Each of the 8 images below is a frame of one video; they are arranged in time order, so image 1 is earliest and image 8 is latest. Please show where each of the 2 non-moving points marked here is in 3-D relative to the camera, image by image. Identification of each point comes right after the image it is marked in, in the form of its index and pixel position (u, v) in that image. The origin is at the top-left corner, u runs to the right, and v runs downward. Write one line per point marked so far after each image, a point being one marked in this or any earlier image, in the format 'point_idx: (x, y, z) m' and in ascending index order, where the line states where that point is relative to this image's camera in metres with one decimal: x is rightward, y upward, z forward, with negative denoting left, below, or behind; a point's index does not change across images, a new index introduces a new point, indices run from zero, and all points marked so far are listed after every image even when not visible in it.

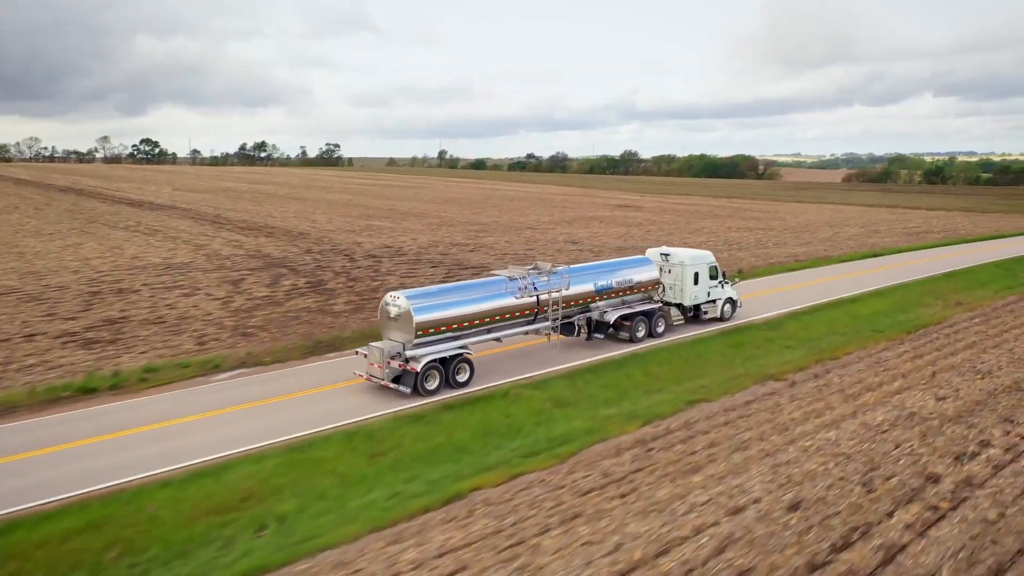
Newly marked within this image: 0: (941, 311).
0: (+10.3, -0.5, +19.0) m
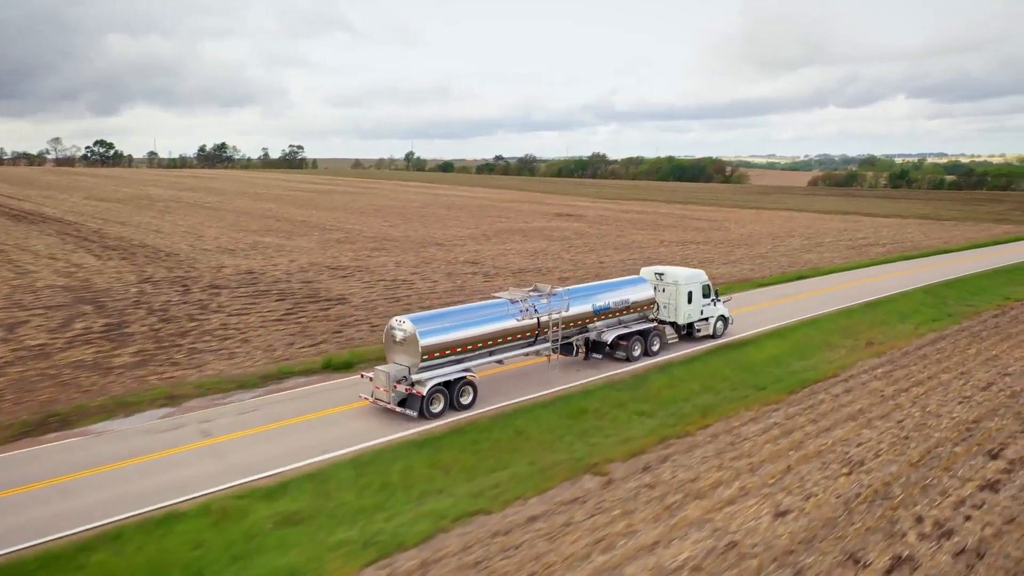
0: (+6.9, -1.4, +16.4) m
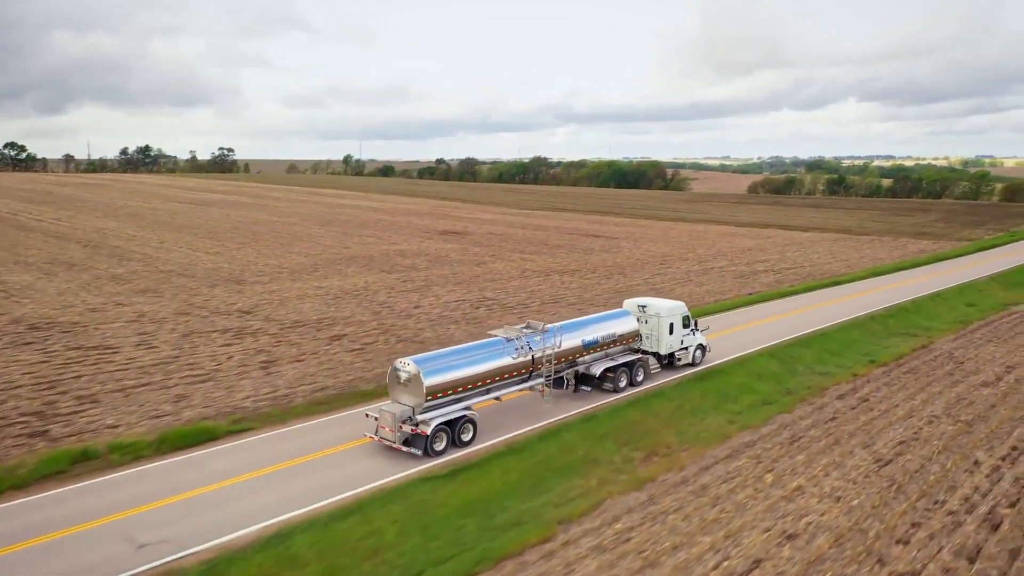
0: (+1.3, -2.9, +11.7) m
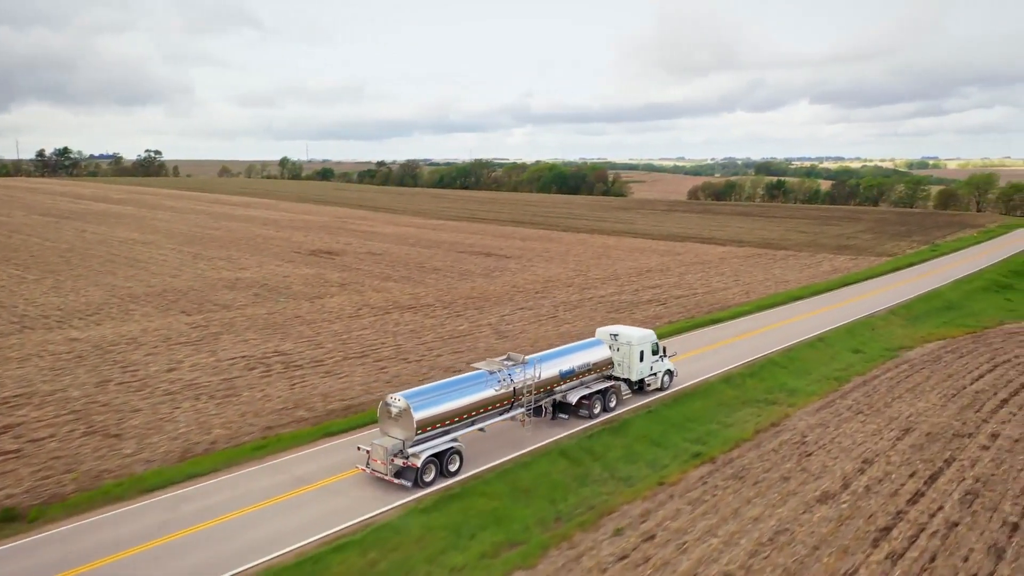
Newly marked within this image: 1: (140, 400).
0: (-3.6, -4.3, +7.0) m
1: (-8.1, -2.4, +17.4) m
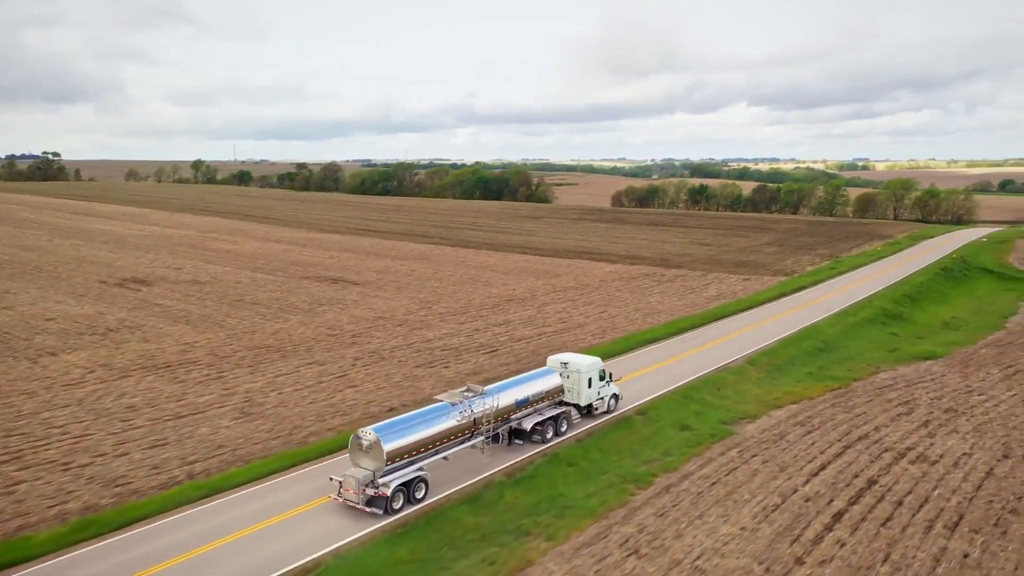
0: (-8.7, -5.9, +1.3) m
1: (-13.9, -4.1, +11.4) m
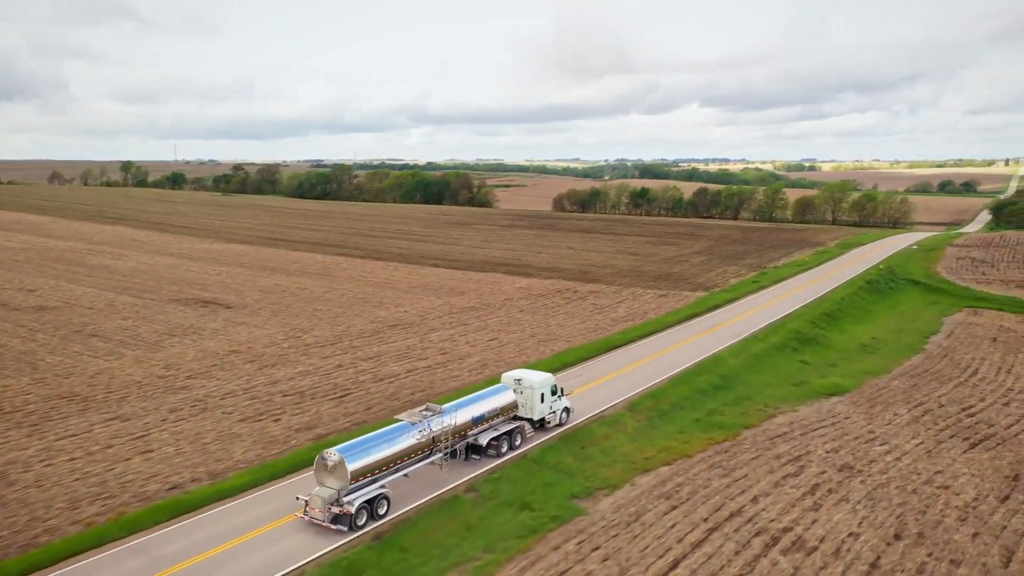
0: (-11.7, -7.0, -2.8) m
1: (-17.5, -5.3, +7.0) m
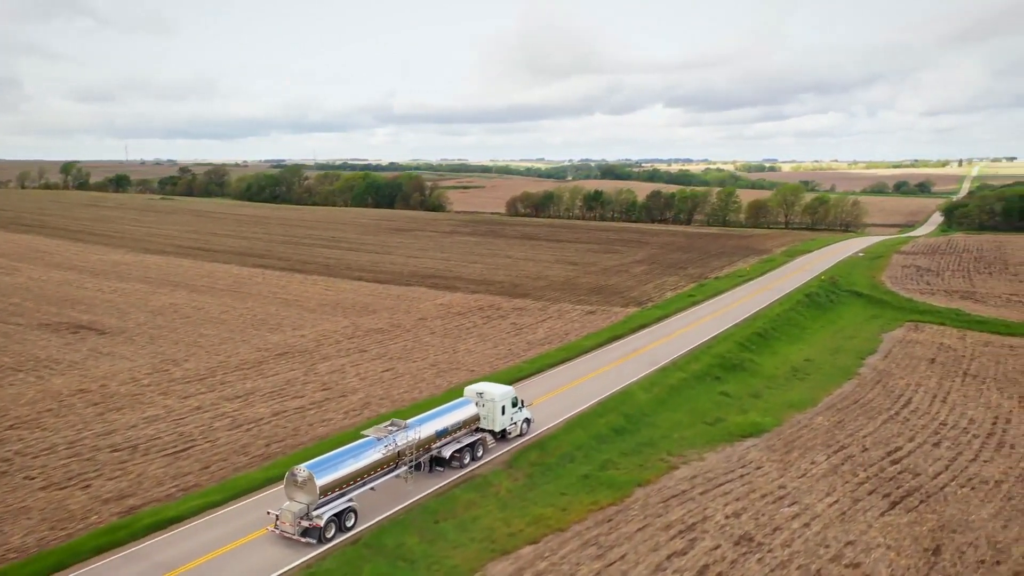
0: (-14.0, -8.1, -6.4) m
1: (-20.2, -6.3, +3.2) m
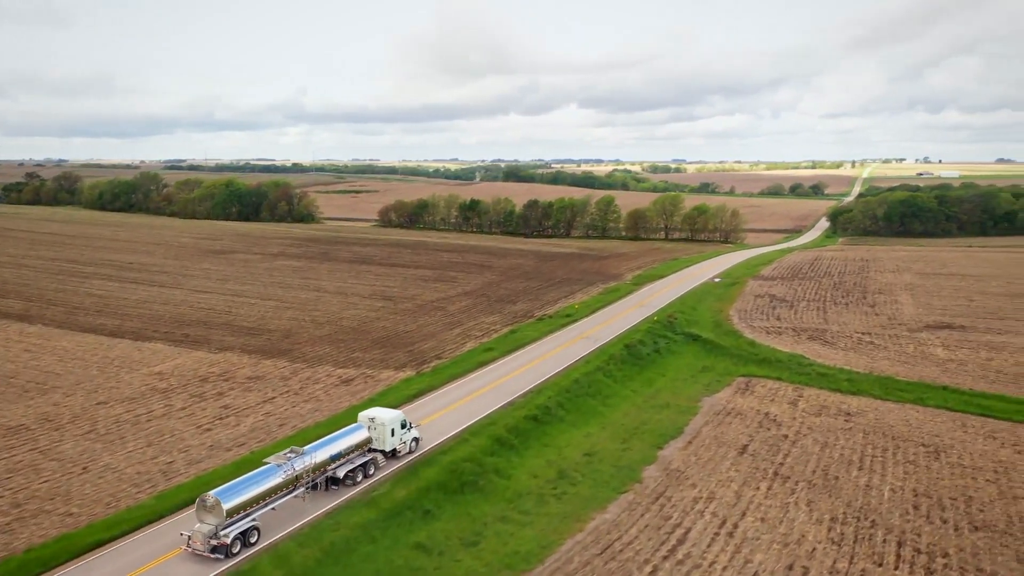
0: (-20.2, -11.0, -17.0) m
1: (-27.4, -9.4, -8.1) m
